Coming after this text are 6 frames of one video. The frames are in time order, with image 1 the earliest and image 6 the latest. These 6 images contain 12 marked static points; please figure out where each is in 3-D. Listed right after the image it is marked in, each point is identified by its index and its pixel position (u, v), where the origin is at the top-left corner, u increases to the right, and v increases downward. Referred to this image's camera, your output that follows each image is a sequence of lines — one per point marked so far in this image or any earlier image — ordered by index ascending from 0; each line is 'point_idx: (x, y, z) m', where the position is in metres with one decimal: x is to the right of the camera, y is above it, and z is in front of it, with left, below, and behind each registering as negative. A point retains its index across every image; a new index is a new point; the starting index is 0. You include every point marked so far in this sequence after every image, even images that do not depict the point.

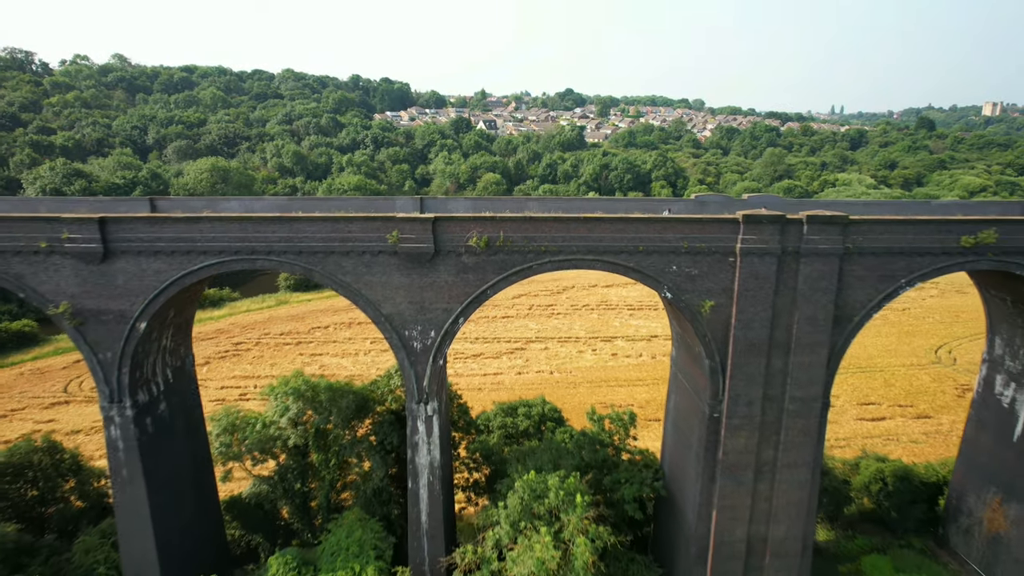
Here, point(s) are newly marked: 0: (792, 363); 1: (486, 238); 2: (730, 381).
0: (+4.0, -1.1, +9.1) m
1: (-0.4, +0.7, +8.7) m
2: (+3.2, -1.3, +9.2) m
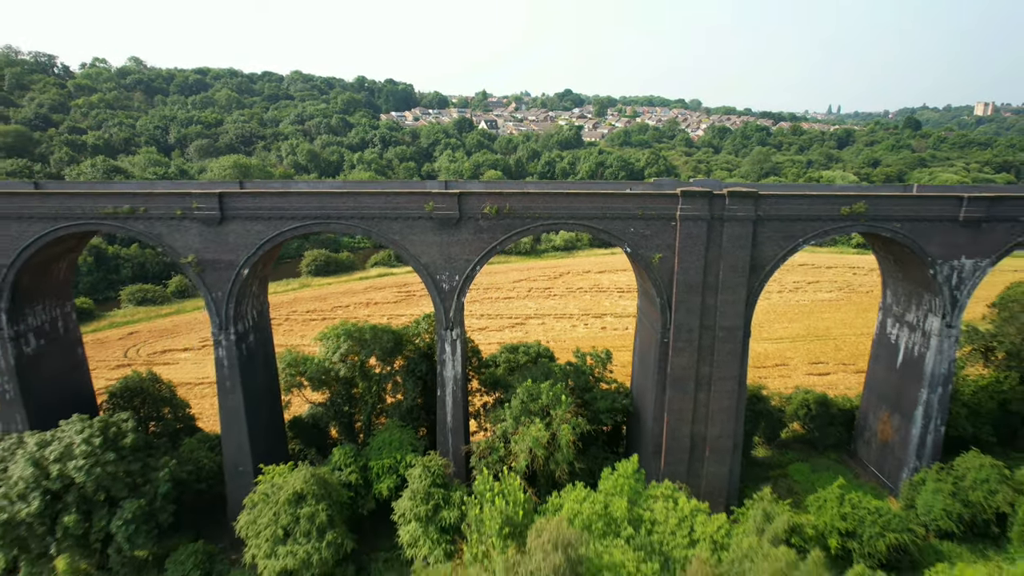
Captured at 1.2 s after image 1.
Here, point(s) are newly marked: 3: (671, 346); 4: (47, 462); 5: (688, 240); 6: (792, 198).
0: (+4.1, -0.2, +12.5) m
1: (-0.3, +1.6, +12.1) m
2: (+3.2, -0.5, +12.5) m
3: (+3.2, -1.2, +12.7) m
4: (-8.4, -3.1, +11.6) m
5: (+3.4, +0.9, +12.3) m
6: (+5.4, +1.7, +12.1) m
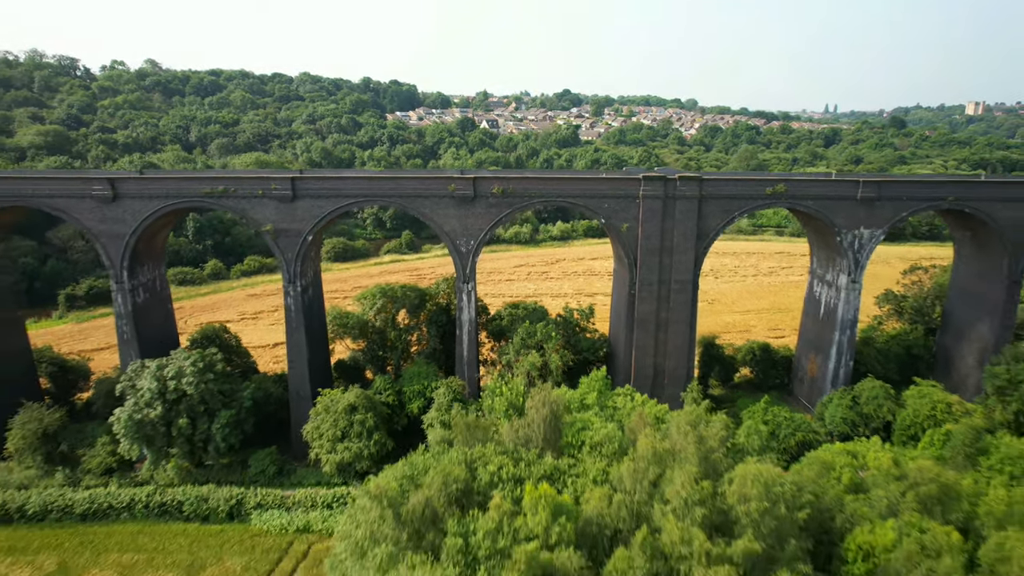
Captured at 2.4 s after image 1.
0: (+4.1, +0.7, +16.2) m
1: (-0.3, +2.5, +15.8) m
2: (+3.3, +0.4, +16.3) m
3: (+3.2, -0.2, +16.5) m
4: (-8.3, -2.1, +15.3) m
5: (+3.5, +1.9, +16.0) m
6: (+5.5, +2.7, +15.9) m
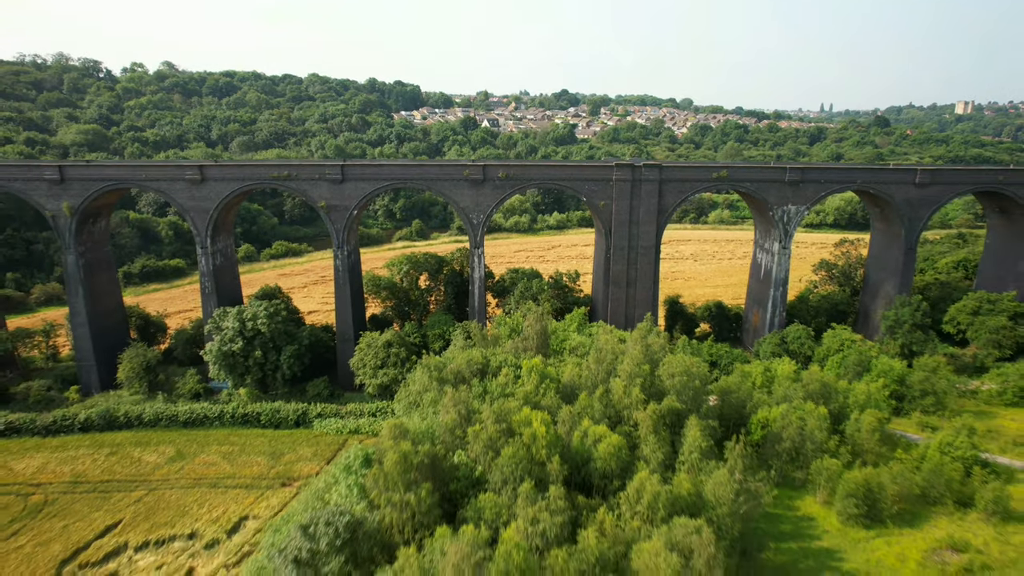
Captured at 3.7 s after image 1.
0: (+4.2, +1.9, +20.6) m
1: (-0.2, +3.7, +20.2) m
2: (+3.3, +1.6, +20.7) m
3: (+3.3, +1.0, +20.9) m
4: (-8.3, -1.0, +19.7) m
5: (+3.5, +3.1, +20.4) m
6: (+5.5, +3.8, +20.3) m
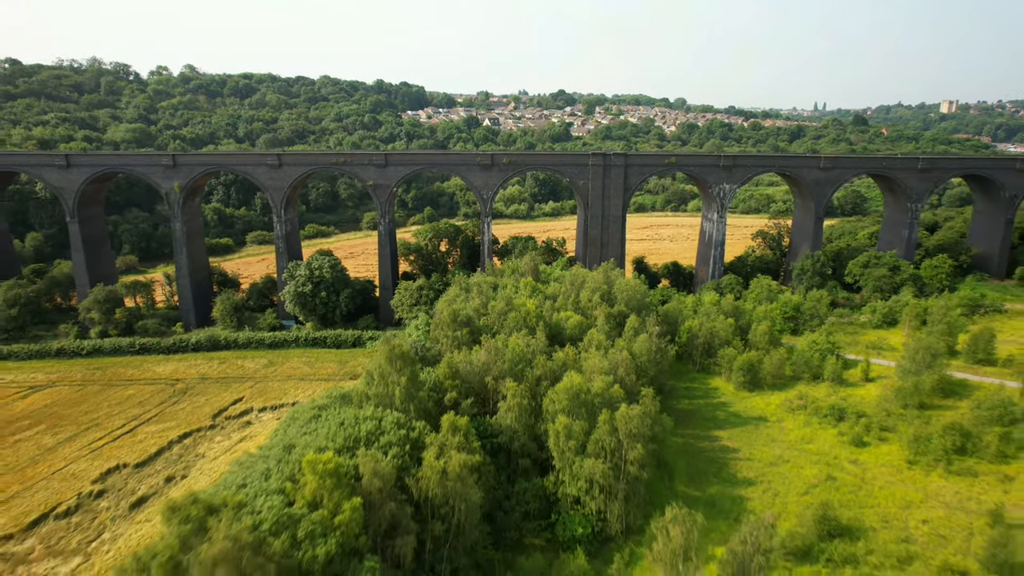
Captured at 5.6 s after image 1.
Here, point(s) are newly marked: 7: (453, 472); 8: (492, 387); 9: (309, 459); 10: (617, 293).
0: (+4.2, +3.6, +27.1) m
1: (-0.2, +5.4, +26.7) m
2: (+3.4, +3.4, +27.2) m
3: (+3.3, +2.7, +27.3) m
4: (-8.3, +0.8, +26.2) m
5: (+3.5, +4.8, +26.9) m
6: (+5.5, +5.6, +26.7) m
7: (-0.9, -2.9, +10.0) m
8: (-0.4, -2.0, +13.3) m
9: (-3.0, -2.5, +9.6) m
10: (+3.3, -0.2, +19.9) m
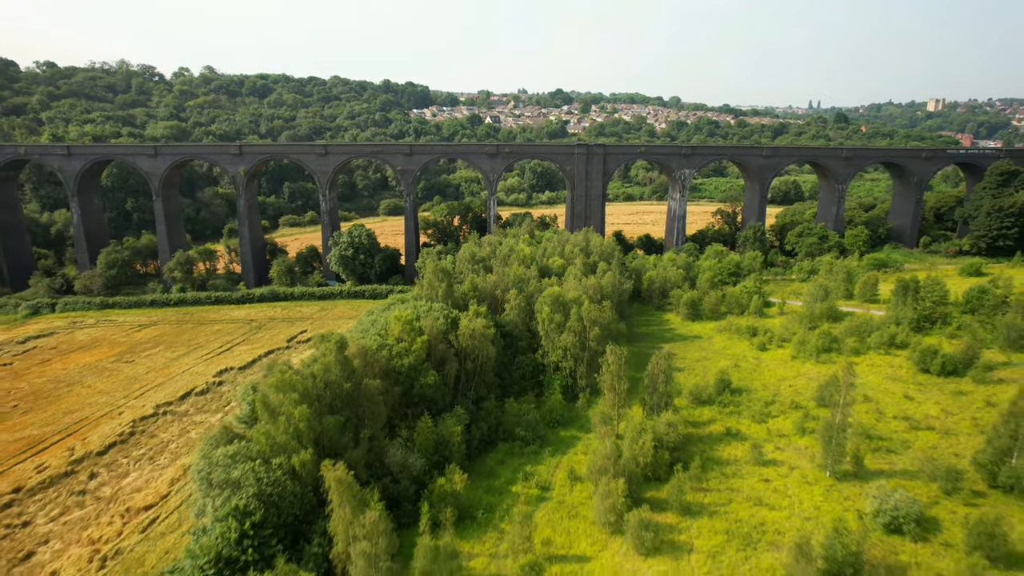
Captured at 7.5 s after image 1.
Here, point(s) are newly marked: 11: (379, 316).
0: (+4.3, +5.4, +33.4) m
1: (-0.1, +7.2, +33.0) m
2: (+3.4, +5.2, +33.5) m
3: (+3.4, +4.5, +33.6) m
4: (-8.2, +2.6, +32.5) m
5: (+3.6, +6.6, +33.2) m
6: (+5.6, +7.4, +33.0) m
7: (-0.9, -1.1, +16.4) m
8: (-0.4, -0.3, +19.6) m
9: (-3.0, -0.8, +15.9) m
10: (+3.3, +1.6, +26.2) m
11: (-3.7, -0.8, +17.5) m
